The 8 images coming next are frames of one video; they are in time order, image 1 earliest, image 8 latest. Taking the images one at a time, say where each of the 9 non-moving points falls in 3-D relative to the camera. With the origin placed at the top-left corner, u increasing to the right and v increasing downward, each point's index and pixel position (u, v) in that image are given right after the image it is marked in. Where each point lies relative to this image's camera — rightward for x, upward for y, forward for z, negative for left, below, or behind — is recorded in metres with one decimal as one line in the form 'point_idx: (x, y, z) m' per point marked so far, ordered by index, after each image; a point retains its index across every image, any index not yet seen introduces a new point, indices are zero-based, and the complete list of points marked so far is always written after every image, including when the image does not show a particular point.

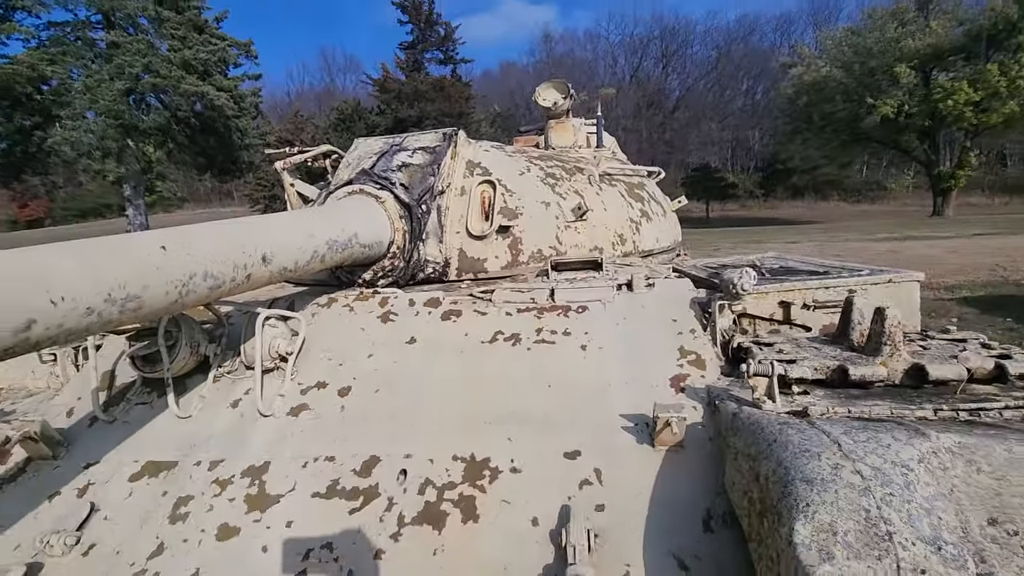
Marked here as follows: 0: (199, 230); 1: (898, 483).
0: (-1.2, +0.2, +2.0) m
1: (+1.0, -0.5, +1.4) m
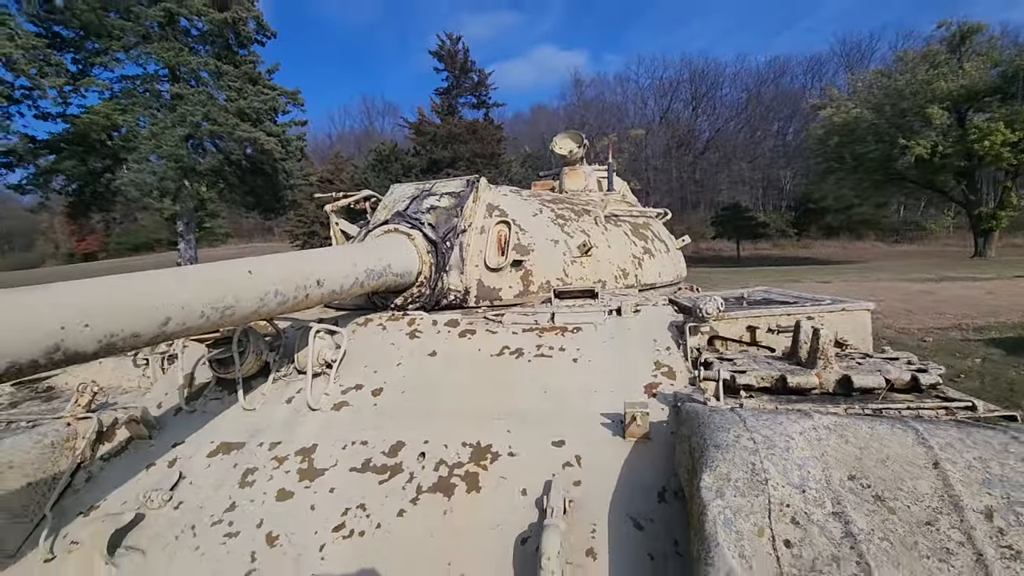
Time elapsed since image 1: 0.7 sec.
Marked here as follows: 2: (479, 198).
0: (-1.2, +0.1, +2.6) m
1: (+0.9, -0.5, +1.8) m
2: (-0.3, +0.8, +4.5) m
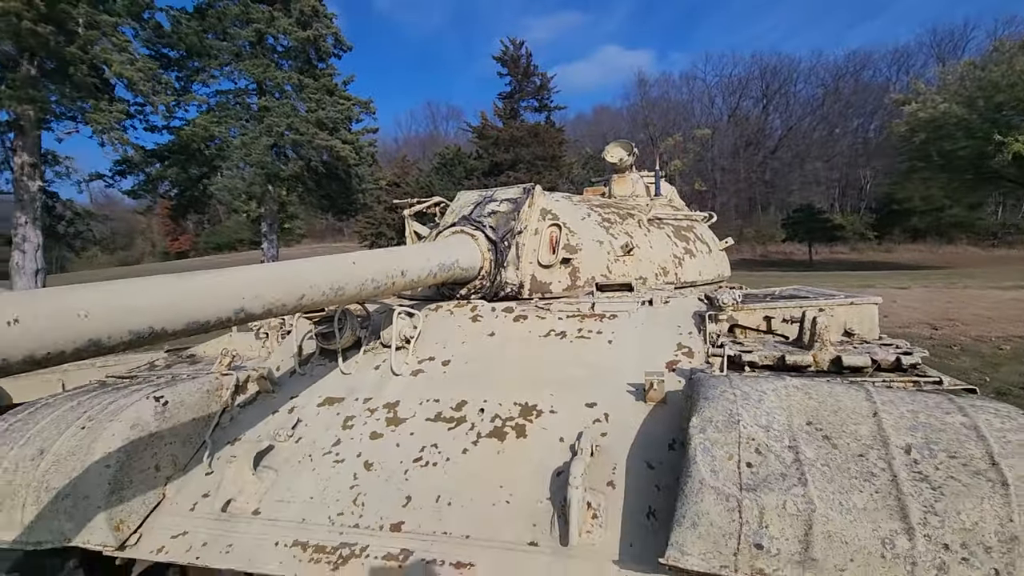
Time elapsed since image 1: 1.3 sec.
0: (-0.9, +0.2, +3.4) m
1: (+1.1, -0.5, +2.4) m
2: (+0.2, +0.8, +5.2) m
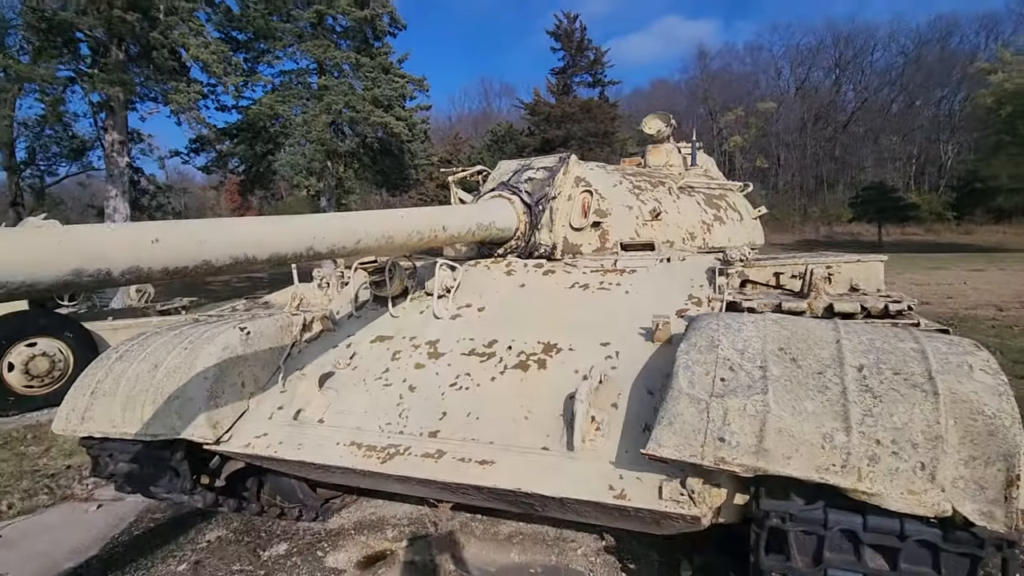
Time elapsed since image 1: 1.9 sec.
0: (-0.7, +0.6, +3.9) m
1: (+1.1, -0.2, +2.7) m
2: (+0.6, +1.2, +5.5) m
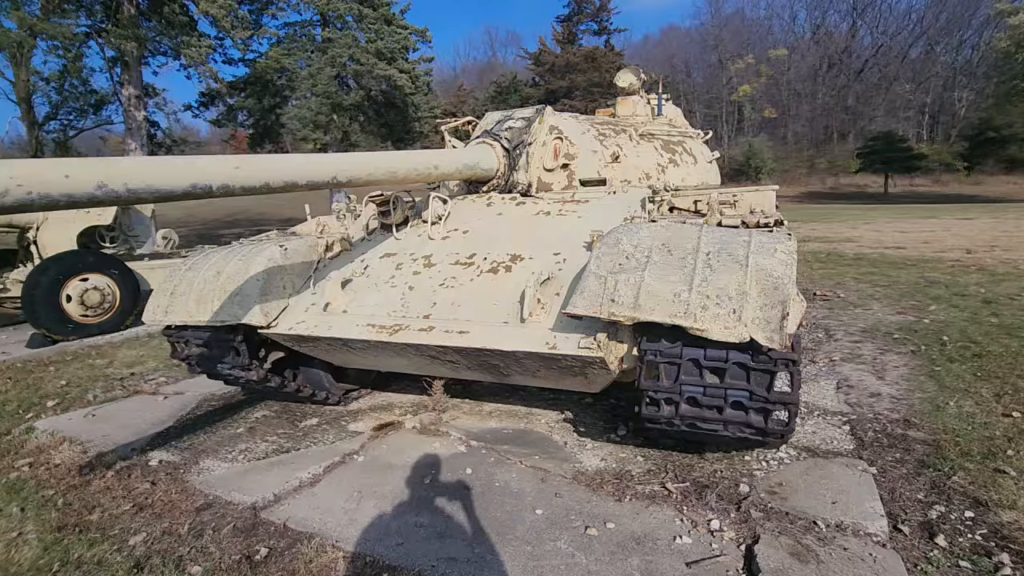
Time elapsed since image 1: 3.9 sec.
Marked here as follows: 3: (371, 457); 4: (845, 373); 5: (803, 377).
0: (-0.9, +1.3, +5.0) m
1: (+0.9, +0.4, +3.9) m
2: (+0.4, +2.0, +6.6) m
3: (-1.3, -1.6, +5.1) m
4: (+4.2, -1.1, +6.8) m
5: (+3.6, -1.1, +6.7) m
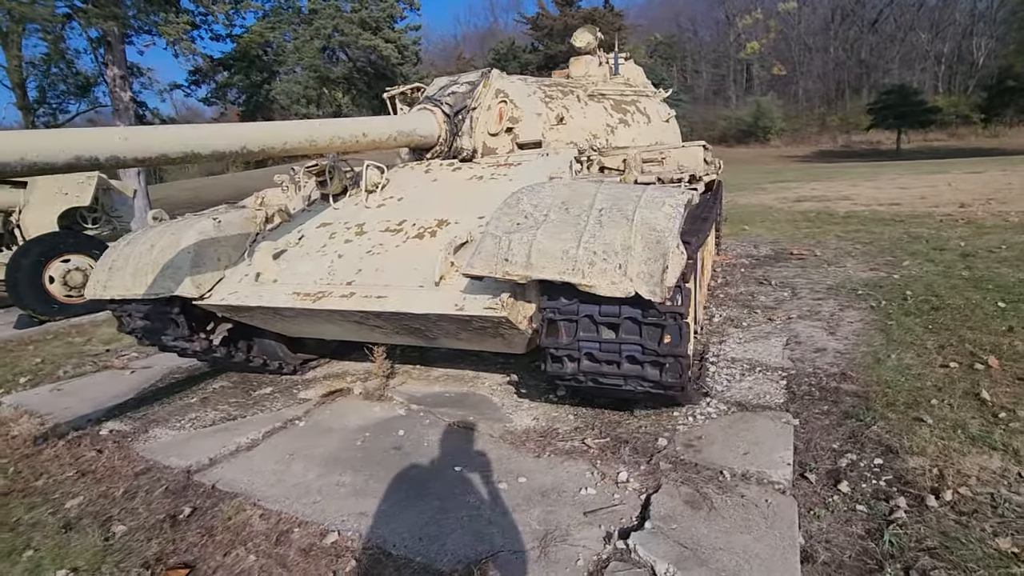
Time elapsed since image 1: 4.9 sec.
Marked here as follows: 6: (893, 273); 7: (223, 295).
0: (-1.6, +1.6, +5.0) m
1: (+0.2, +0.7, +3.9) m
2: (-0.3, +2.5, +6.5) m
3: (-1.9, -1.3, +5.2) m
4: (+3.6, -0.5, +6.8) m
5: (+3.0, -0.6, +6.7) m
6: (+6.4, +0.2, +9.1) m
7: (-2.6, -0.1, +4.9) m
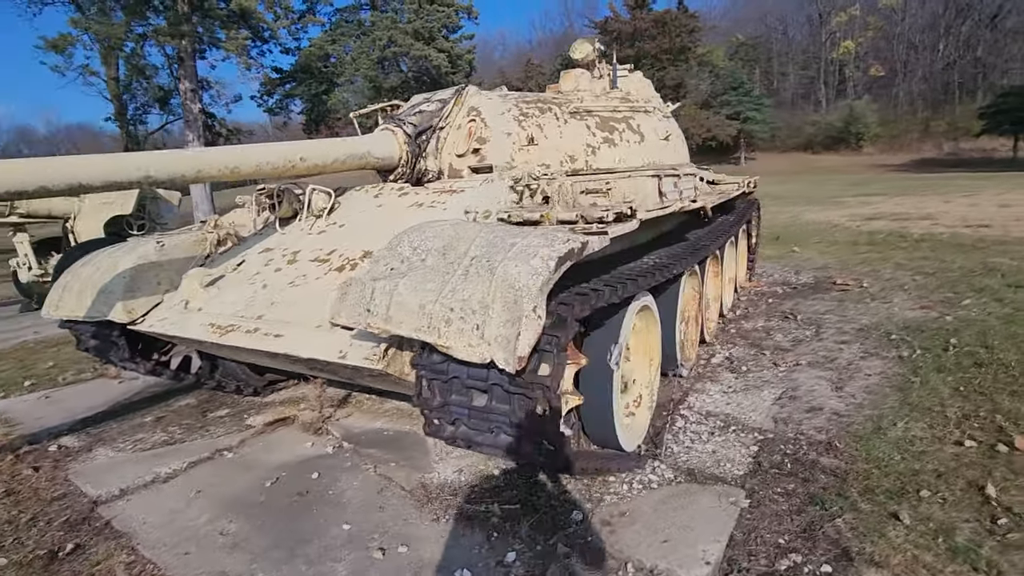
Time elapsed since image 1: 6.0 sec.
0: (-2.2, +1.3, +4.8) m
1: (-0.6, +0.4, +3.5) m
2: (-0.7, +2.1, +6.2) m
3: (-2.6, -1.6, +5.1) m
4: (+3.2, -1.0, +5.9) m
5: (+2.6, -1.1, +5.9) m
6: (+6.3, -0.4, +7.8) m
7: (-3.3, -0.3, +4.9) m
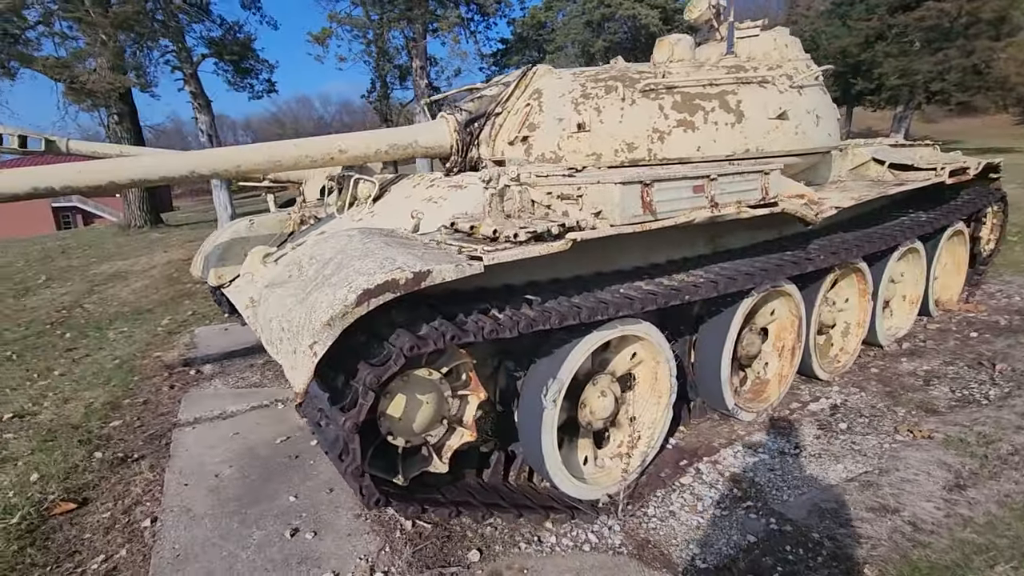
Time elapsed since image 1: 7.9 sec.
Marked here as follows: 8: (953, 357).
0: (-2.0, +1.5, +5.3) m
1: (-1.2, +0.3, +3.5) m
2: (0.0, +2.2, +5.8) m
3: (-2.5, -1.3, +5.9) m
4: (+3.1, -1.4, +4.3) m
5: (+2.6, -1.4, +4.5) m
6: (+6.8, -1.0, +4.6) m
7: (-3.1, 0.0, +5.9) m
8: (+5.1, -0.8, +6.2) m
